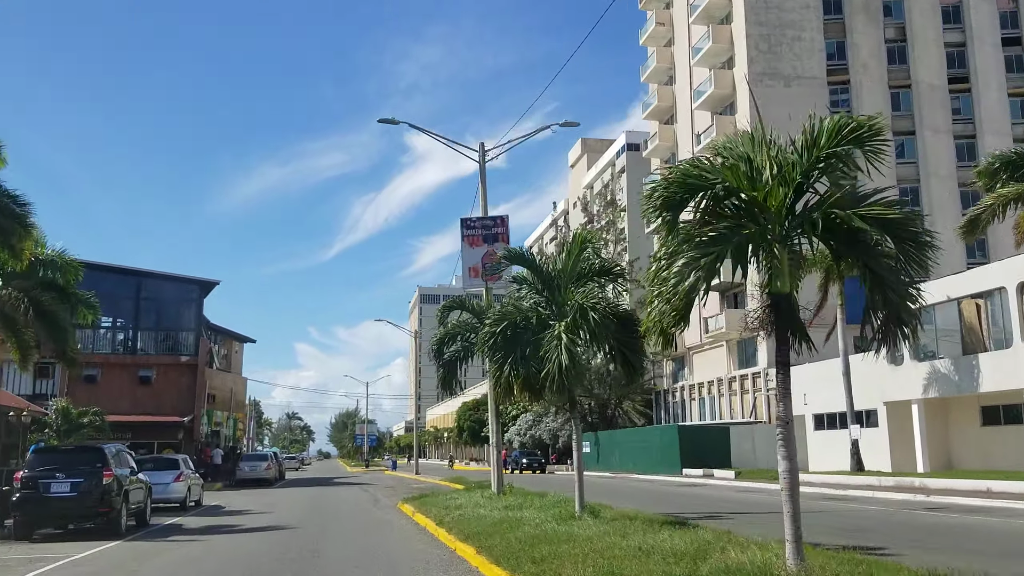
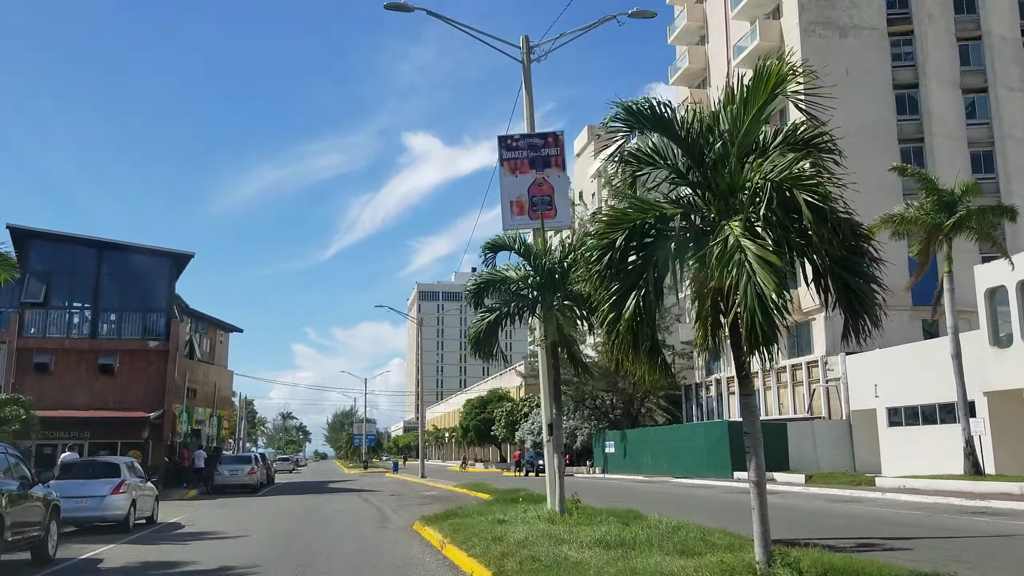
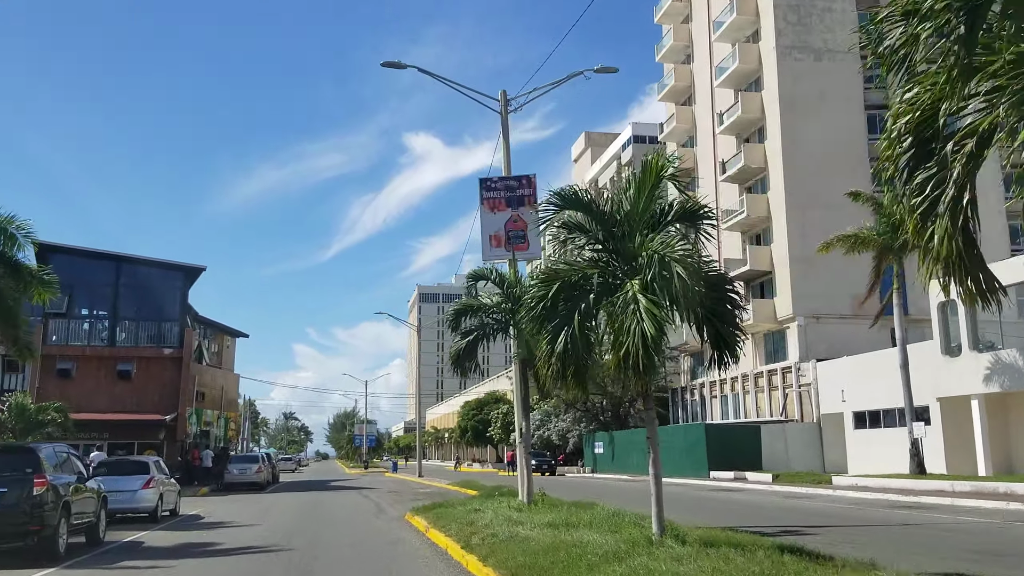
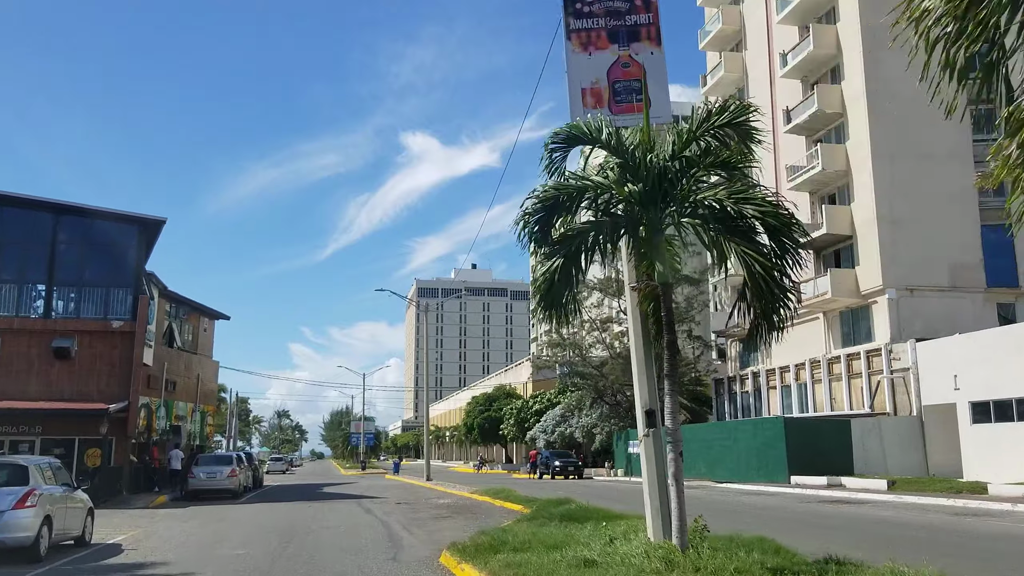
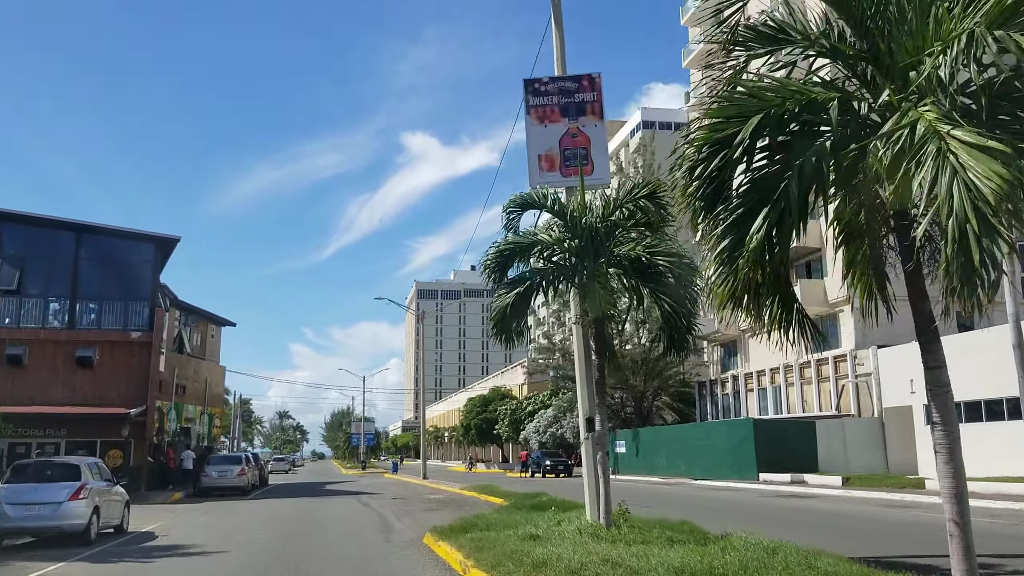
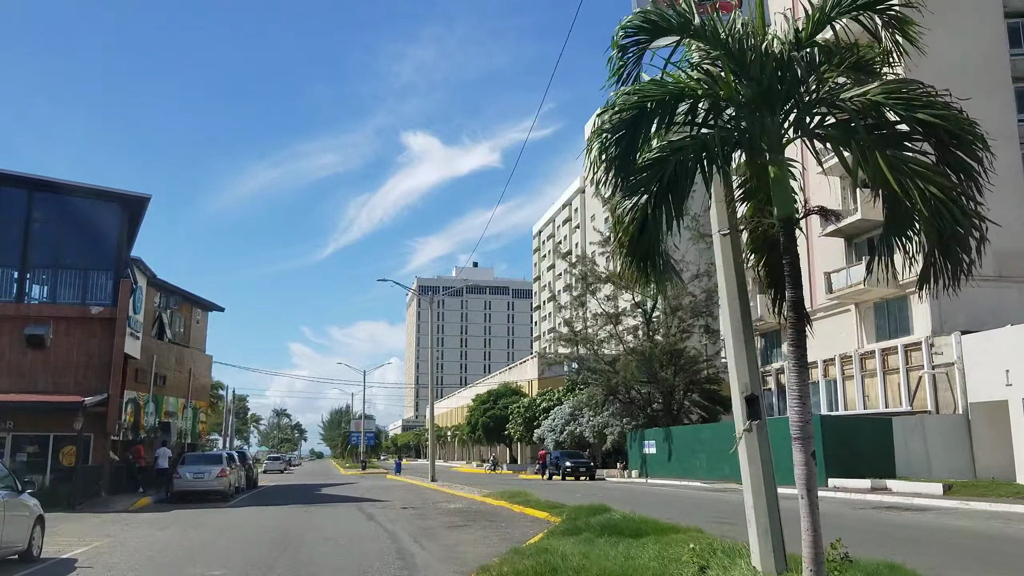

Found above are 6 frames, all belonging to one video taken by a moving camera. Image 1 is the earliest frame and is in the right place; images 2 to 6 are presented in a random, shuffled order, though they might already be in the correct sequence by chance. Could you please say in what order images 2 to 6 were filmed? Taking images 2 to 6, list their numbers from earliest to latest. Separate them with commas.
3, 2, 5, 4, 6
